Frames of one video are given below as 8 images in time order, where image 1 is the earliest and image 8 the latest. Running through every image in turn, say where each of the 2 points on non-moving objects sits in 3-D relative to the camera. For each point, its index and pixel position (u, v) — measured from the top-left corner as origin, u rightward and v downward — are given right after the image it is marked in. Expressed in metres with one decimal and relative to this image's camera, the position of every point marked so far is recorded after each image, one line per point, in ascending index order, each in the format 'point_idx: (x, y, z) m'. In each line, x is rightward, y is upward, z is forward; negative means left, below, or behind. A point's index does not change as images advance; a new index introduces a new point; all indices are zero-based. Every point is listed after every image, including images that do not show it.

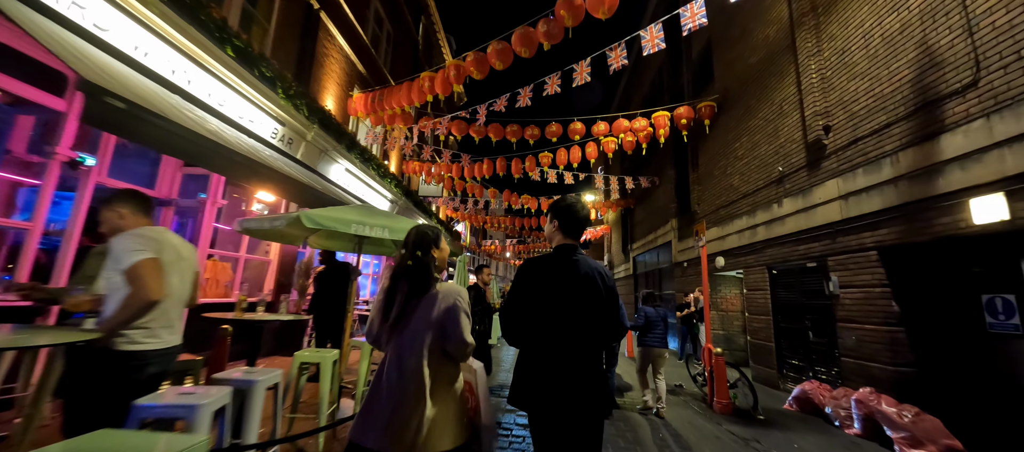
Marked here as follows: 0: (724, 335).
0: (+5.3, -2.7, +9.0) m
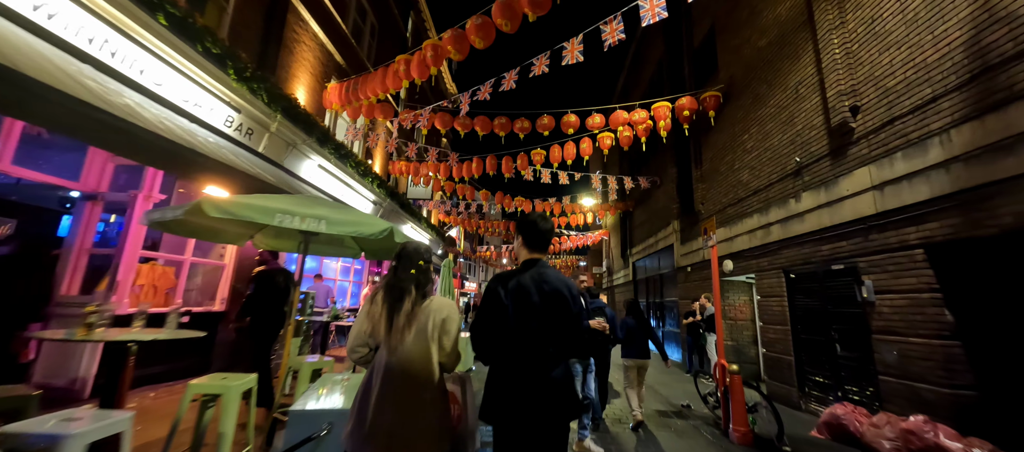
0: (+5.0, -2.8, +8.2) m
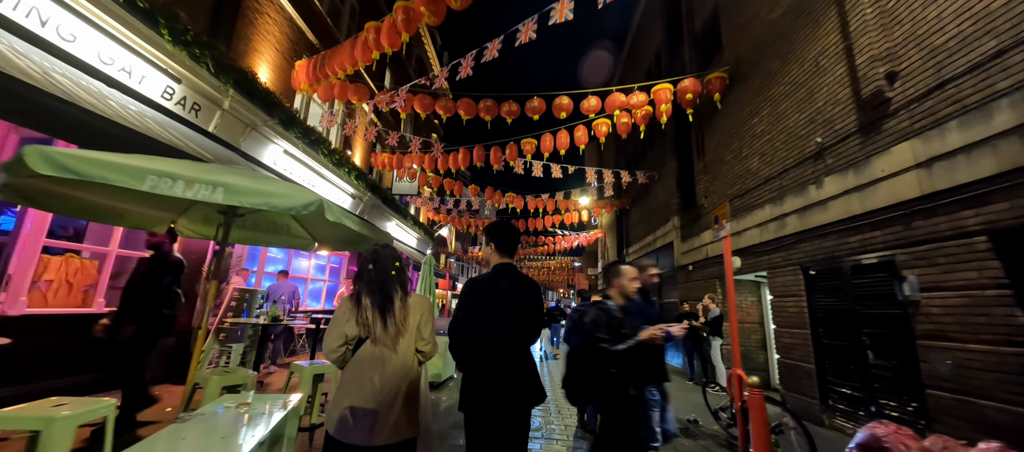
0: (+4.8, -2.6, +7.5) m
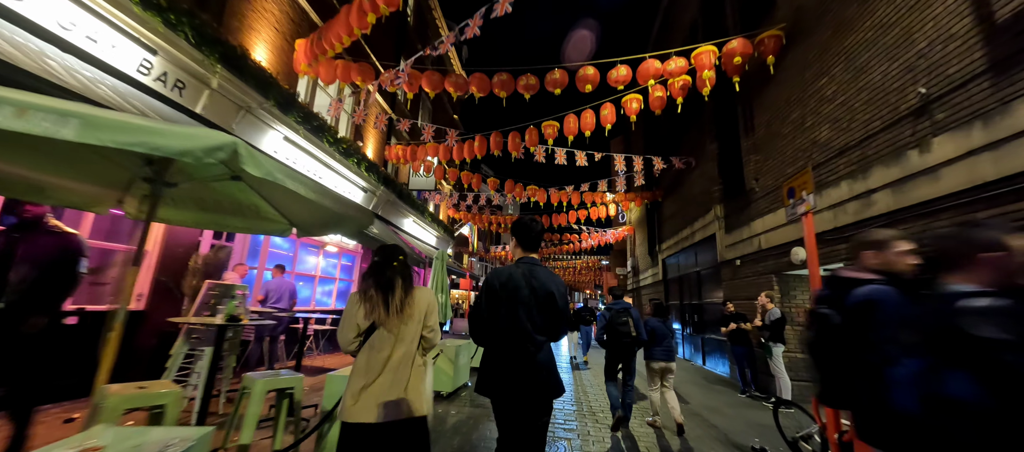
0: (+5.1, -2.4, +6.3) m
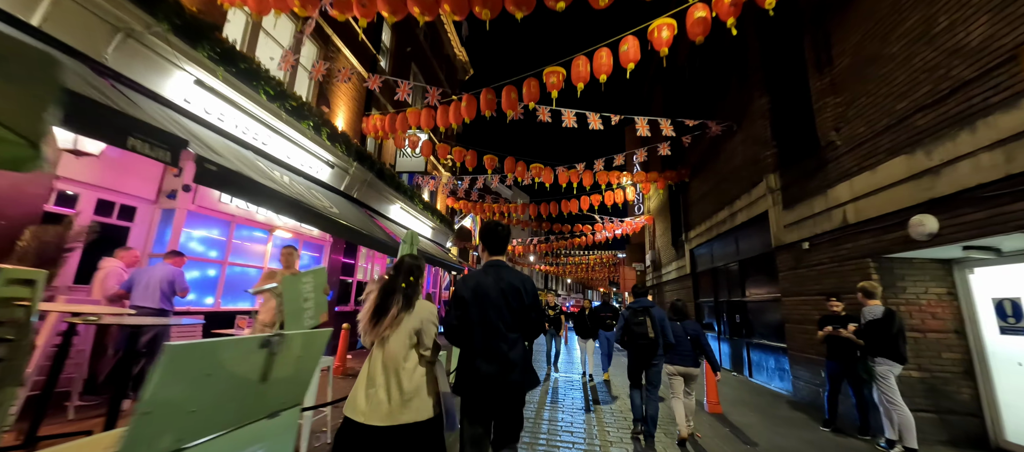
0: (+5.0, -1.9, +4.3) m
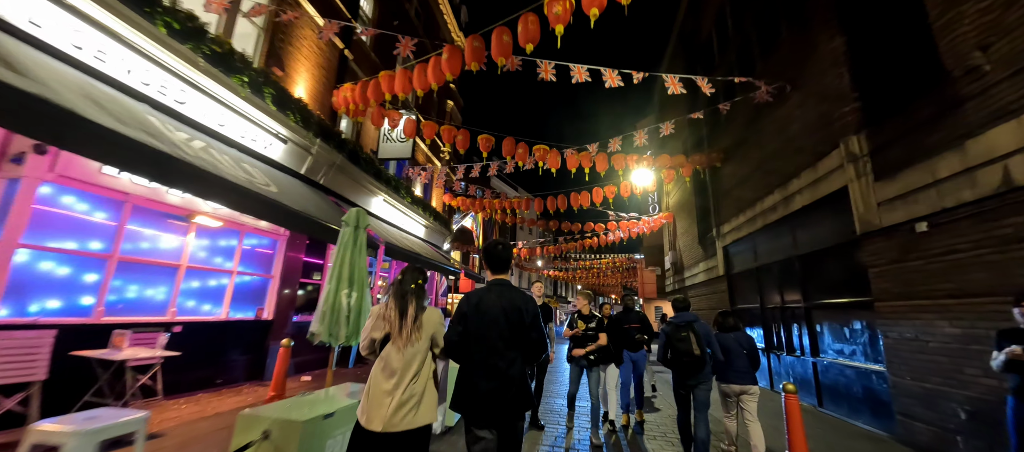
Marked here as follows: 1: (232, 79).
0: (+4.8, -1.5, +2.5) m
1: (-4.2, +2.2, +5.4) m
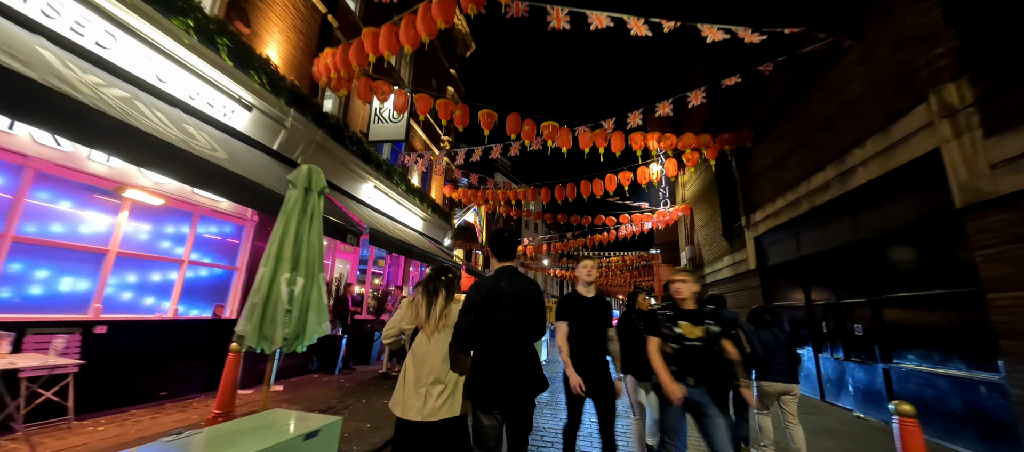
0: (+4.9, -1.2, +1.4) m
1: (-4.1, +2.5, +4.4) m
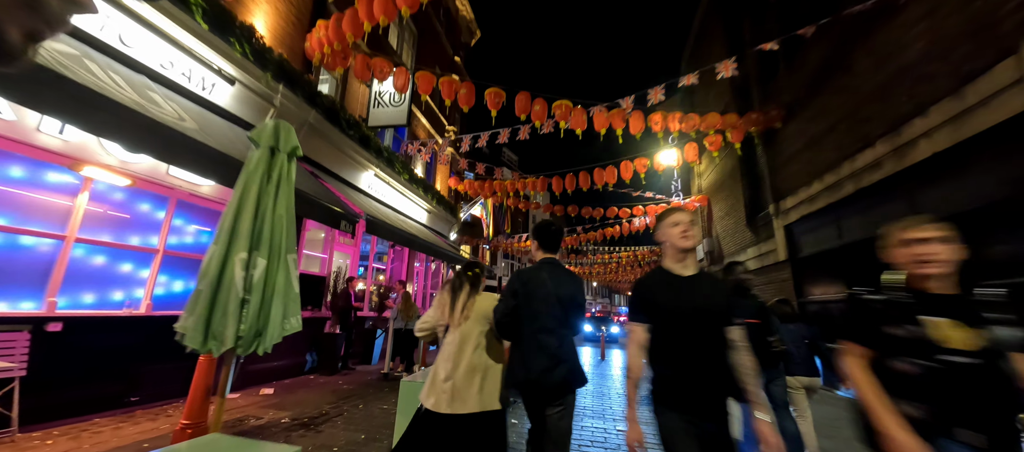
0: (+5.0, -0.9, +0.7) m
1: (-4.0, +2.6, +3.9) m
